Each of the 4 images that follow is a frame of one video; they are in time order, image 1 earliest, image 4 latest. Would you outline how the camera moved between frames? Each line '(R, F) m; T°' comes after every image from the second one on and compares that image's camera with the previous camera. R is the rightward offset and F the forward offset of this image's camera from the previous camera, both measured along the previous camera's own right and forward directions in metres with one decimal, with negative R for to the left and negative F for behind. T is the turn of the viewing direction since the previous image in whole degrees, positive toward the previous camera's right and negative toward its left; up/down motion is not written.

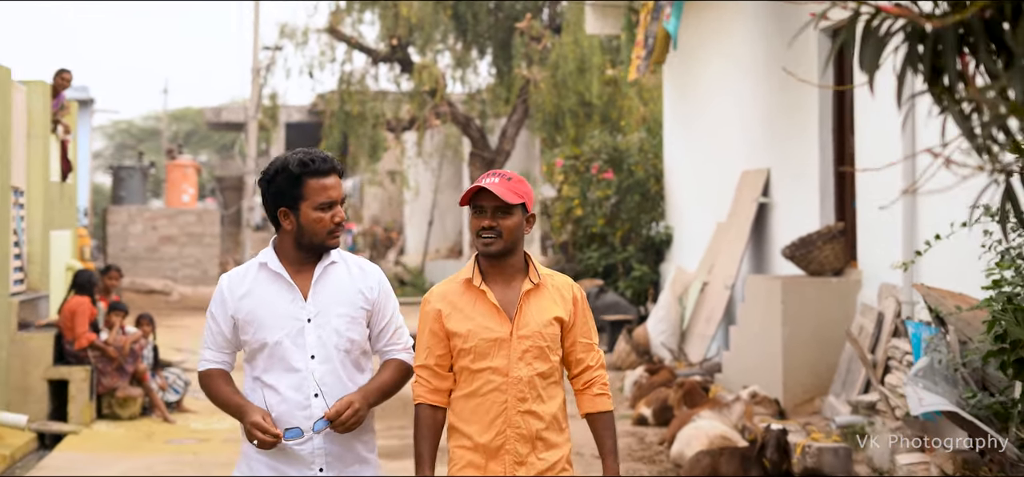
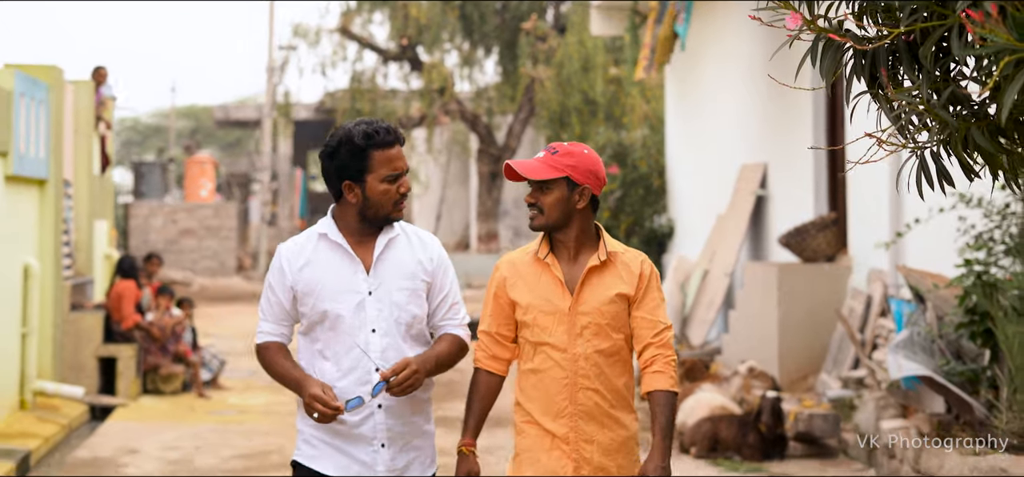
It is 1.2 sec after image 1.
(-0.1, -0.7) m; 0°
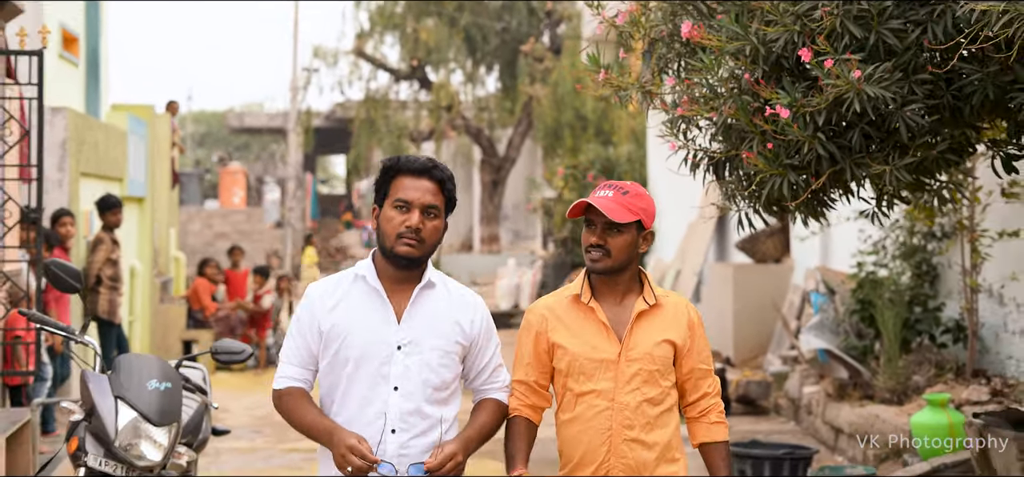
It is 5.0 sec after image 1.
(-0.1, -2.4) m; 0°
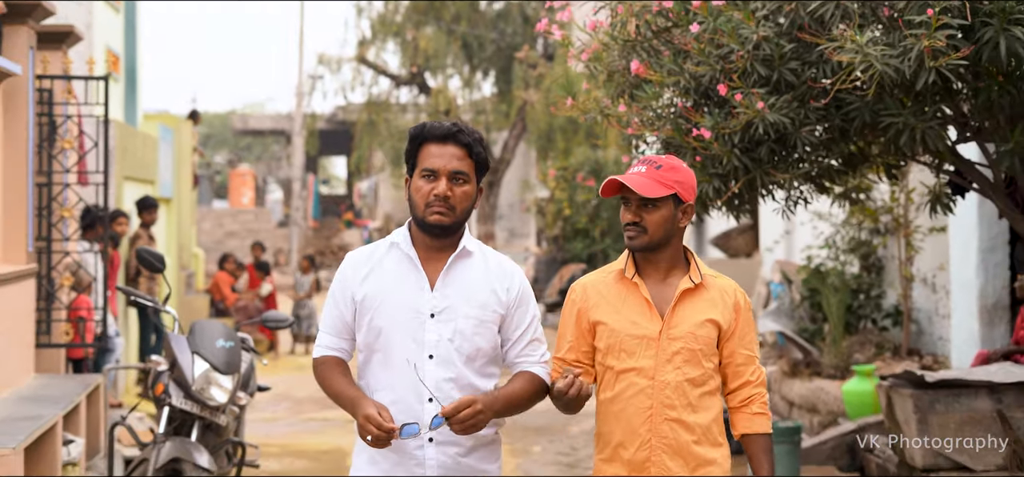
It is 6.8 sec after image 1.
(+0.1, -1.3) m; 0°
